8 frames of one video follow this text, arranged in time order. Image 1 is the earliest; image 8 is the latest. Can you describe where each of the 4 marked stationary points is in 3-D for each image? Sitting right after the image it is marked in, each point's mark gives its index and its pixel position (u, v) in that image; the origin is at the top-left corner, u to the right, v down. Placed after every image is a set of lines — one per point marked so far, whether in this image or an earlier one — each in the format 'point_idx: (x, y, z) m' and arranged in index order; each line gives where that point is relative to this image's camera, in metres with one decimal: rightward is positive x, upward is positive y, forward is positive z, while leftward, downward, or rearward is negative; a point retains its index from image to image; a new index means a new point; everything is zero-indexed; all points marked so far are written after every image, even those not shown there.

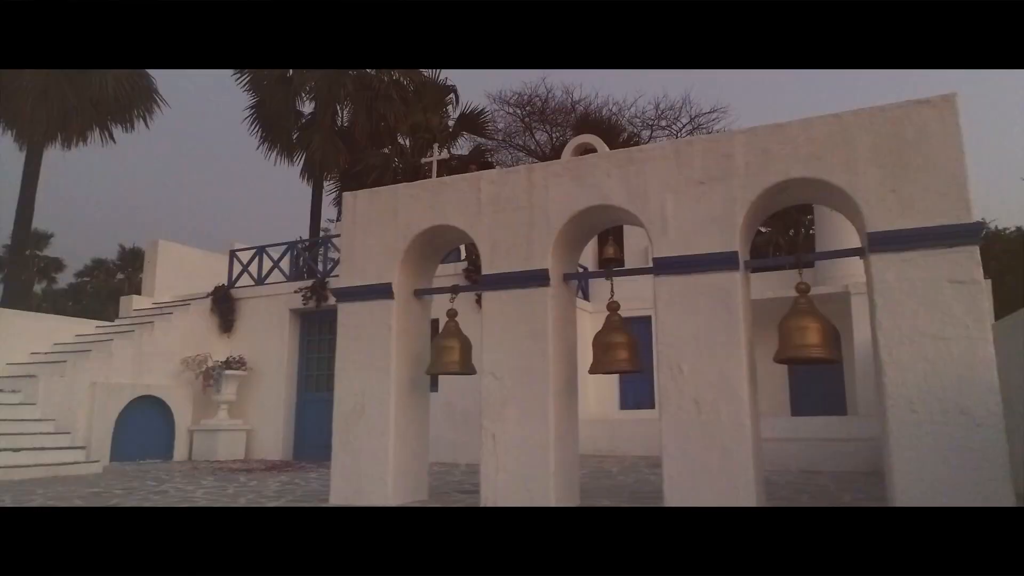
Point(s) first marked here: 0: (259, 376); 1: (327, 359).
0: (-3.1, -1.1, +8.8) m
1: (-2.2, -0.9, +8.7) m
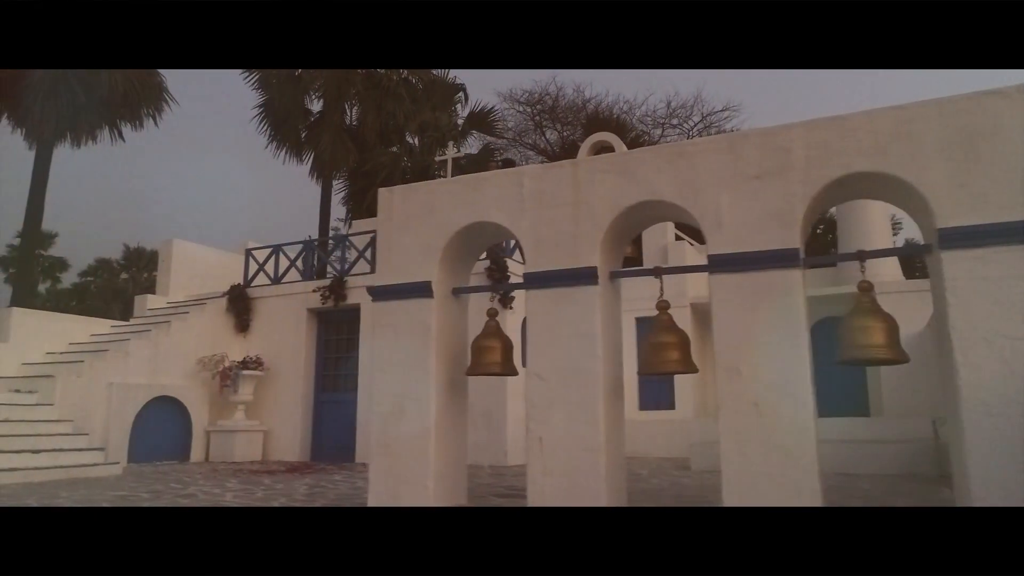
0: (-2.9, -1.1, +8.7) m
1: (-2.0, -0.9, +8.6) m
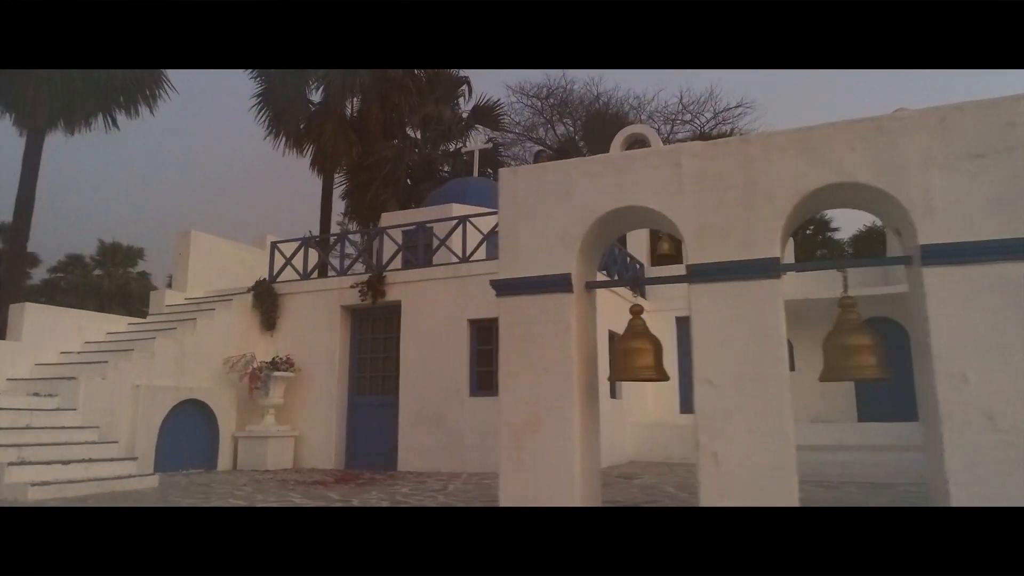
0: (-2.3, -1.0, +8.2) m
1: (-1.5, -0.8, +8.1) m
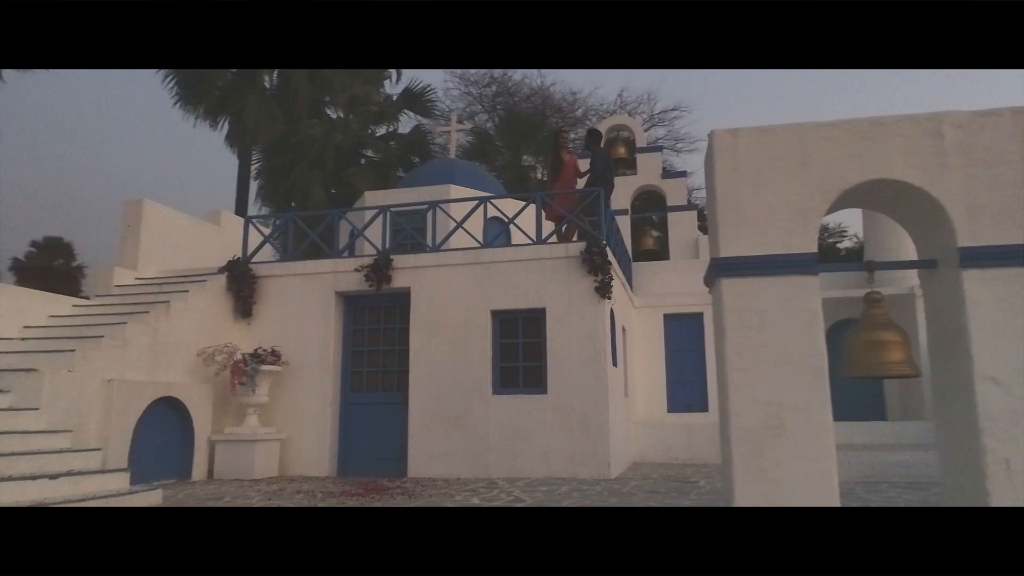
0: (-2.2, -0.9, +7.2) m
1: (-1.3, -0.7, +7.2) m
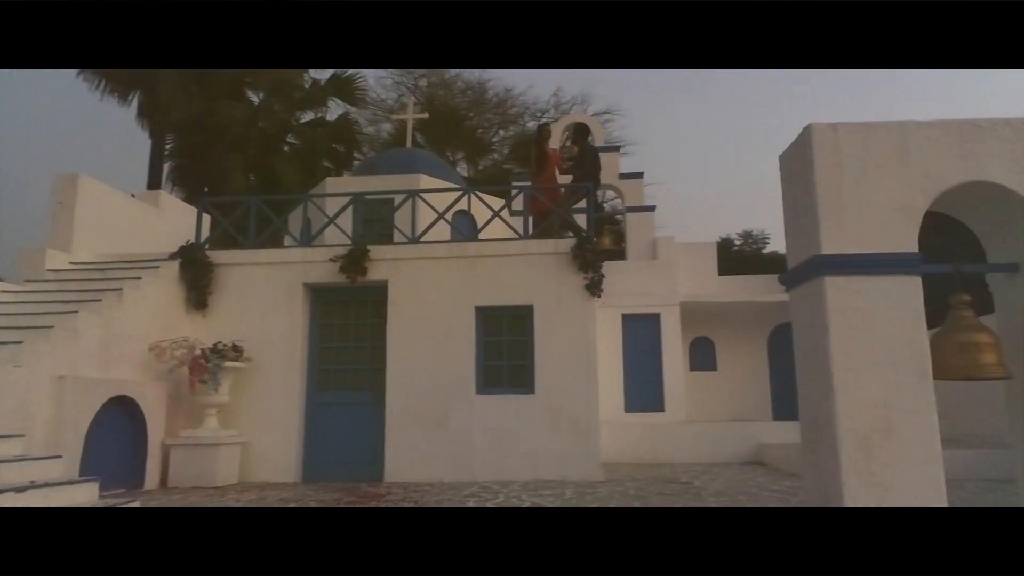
0: (-2.3, -0.8, +6.6) m
1: (-1.5, -0.6, +6.8) m
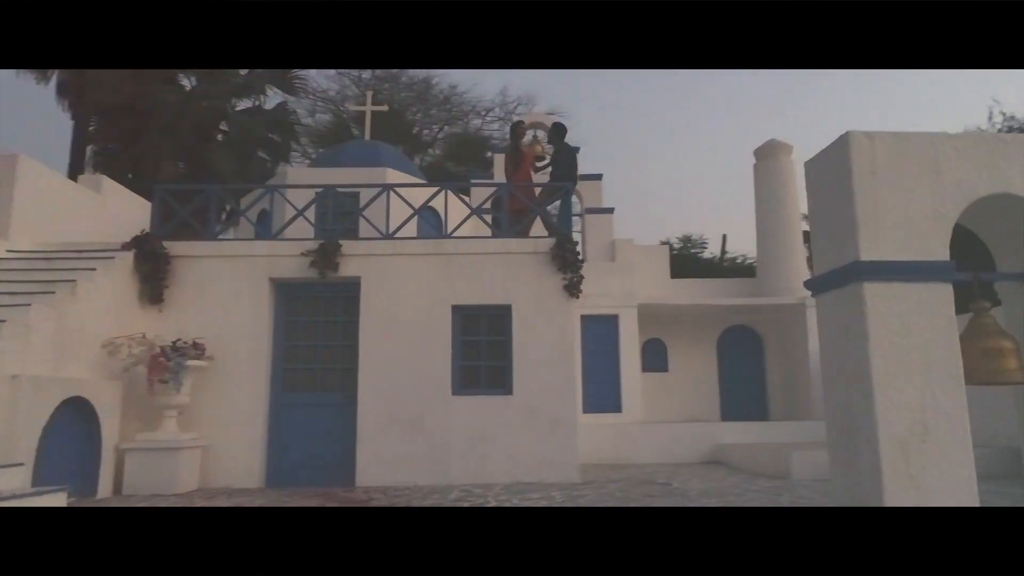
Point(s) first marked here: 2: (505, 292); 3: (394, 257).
0: (-2.5, -0.7, +6.2) m
1: (-1.7, -0.5, +6.5) m
2: (-0.1, 0.0, +6.5) m
3: (-1.1, +0.3, +6.5) m
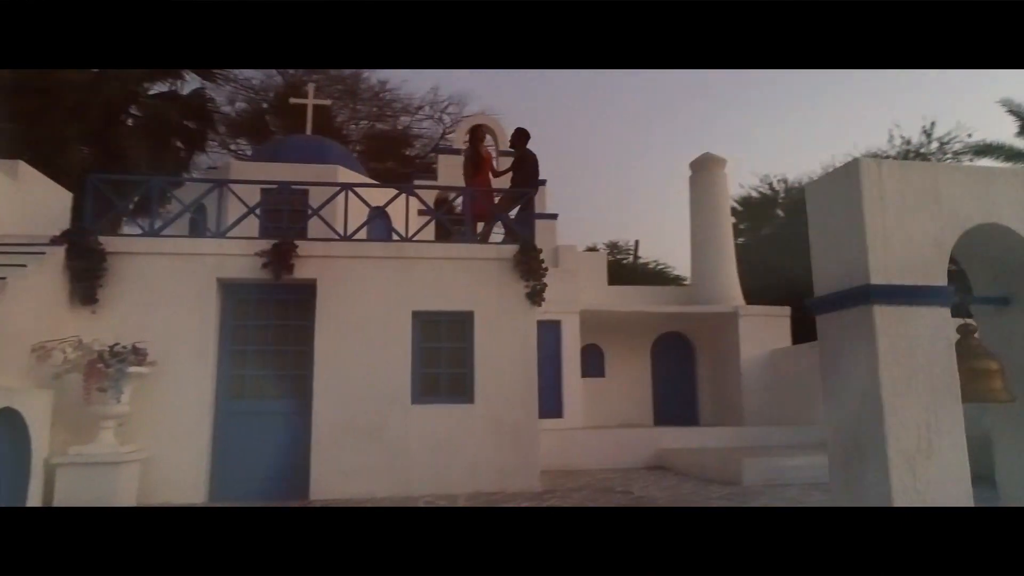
0: (-2.8, -0.7, +5.8) m
1: (-2.0, -0.6, +6.2) m
2: (-0.4, -0.1, +6.4) m
3: (-1.4, +0.3, +6.3) m
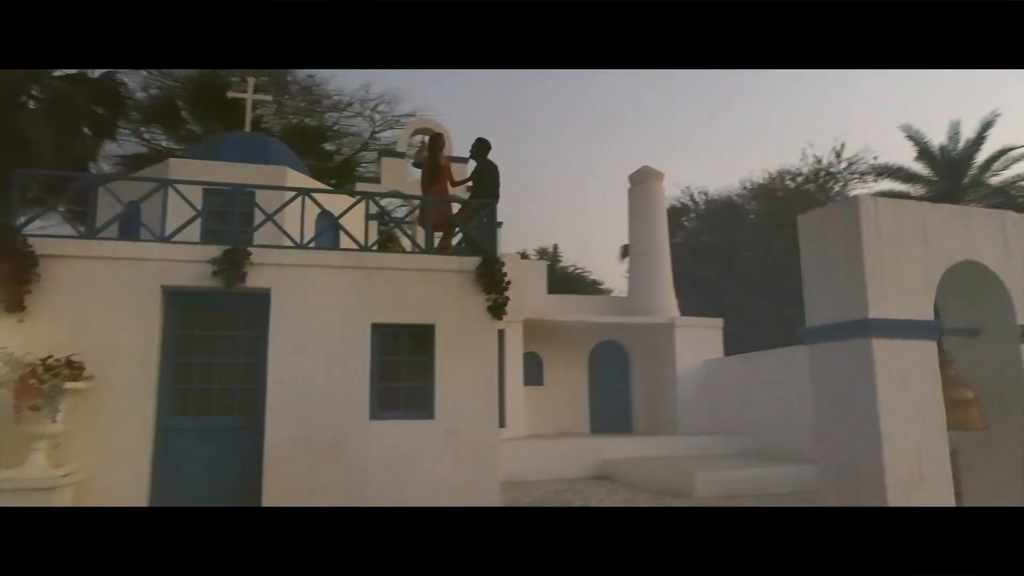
0: (-3.1, -0.8, +5.3) m
1: (-2.3, -0.6, +5.8) m
2: (-0.7, -0.2, +6.3) m
3: (-1.7, +0.2, +6.0) m
